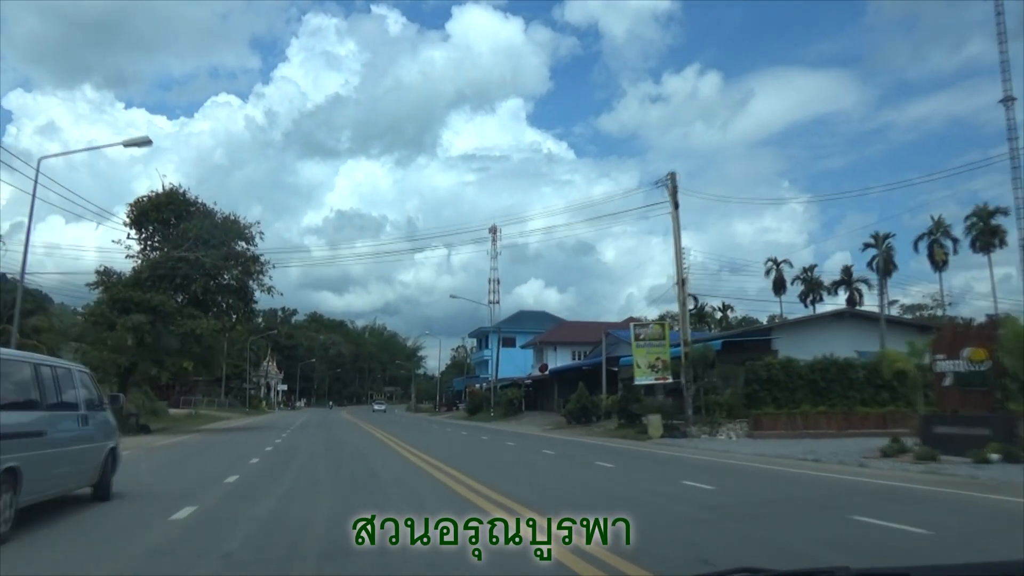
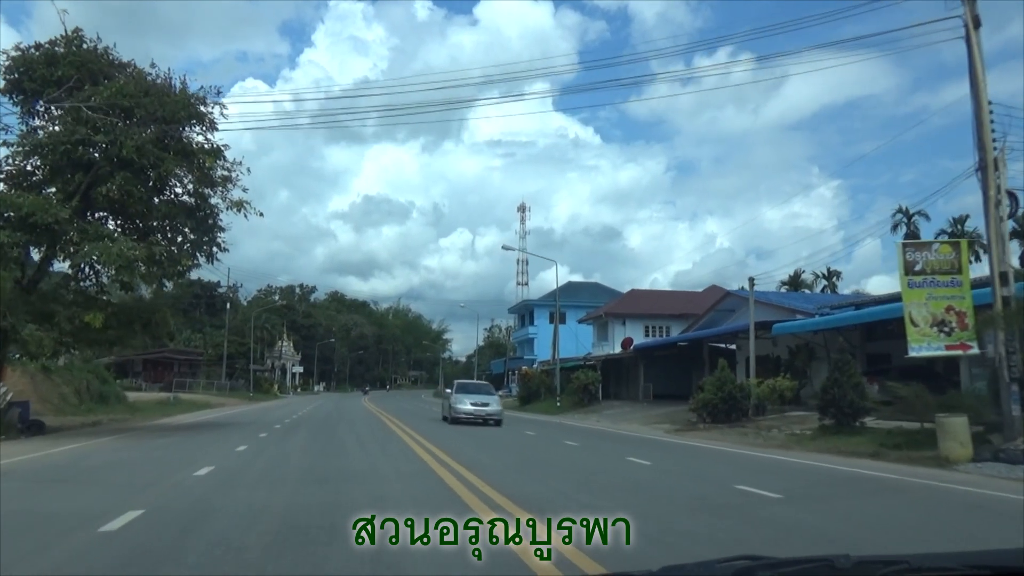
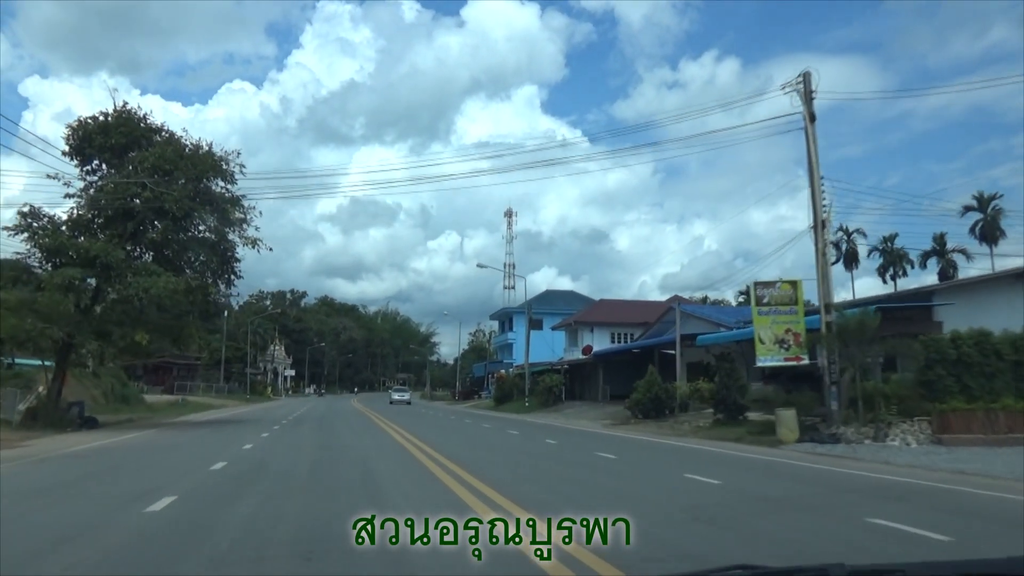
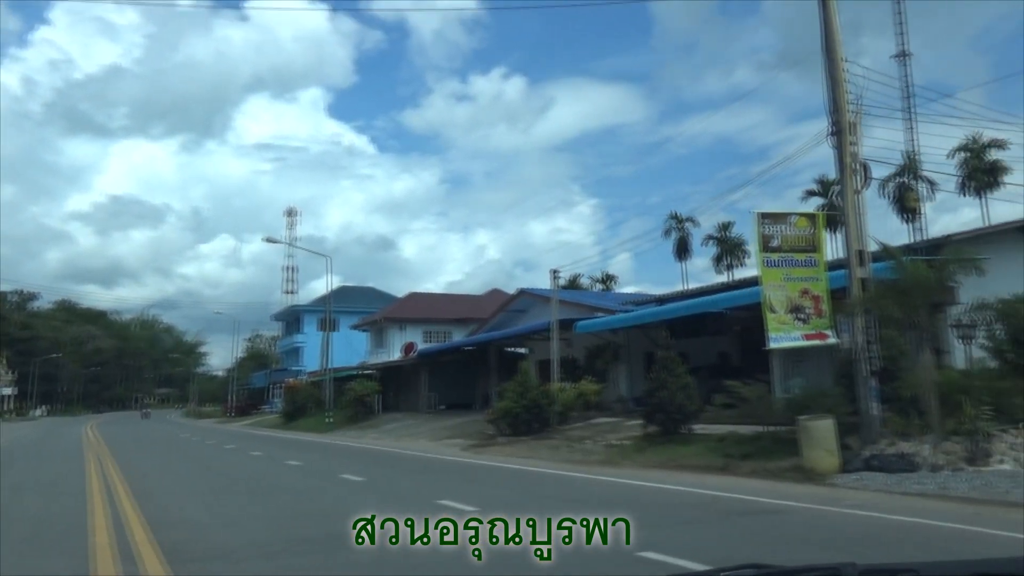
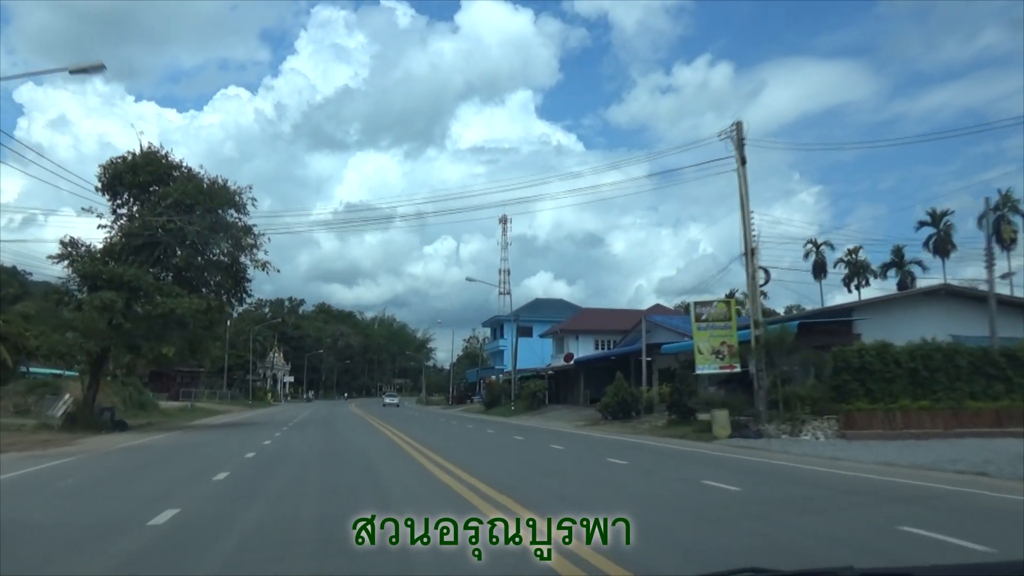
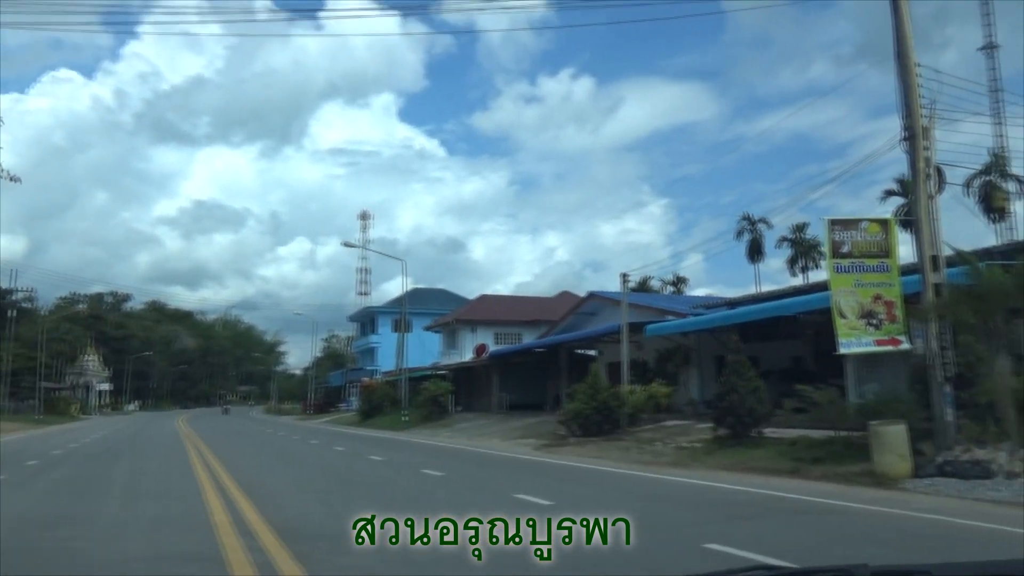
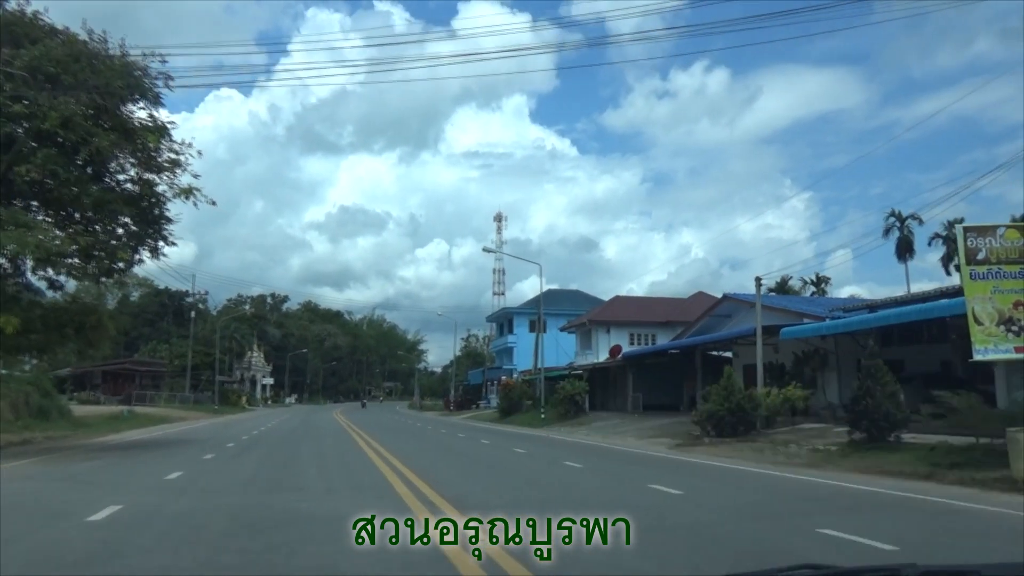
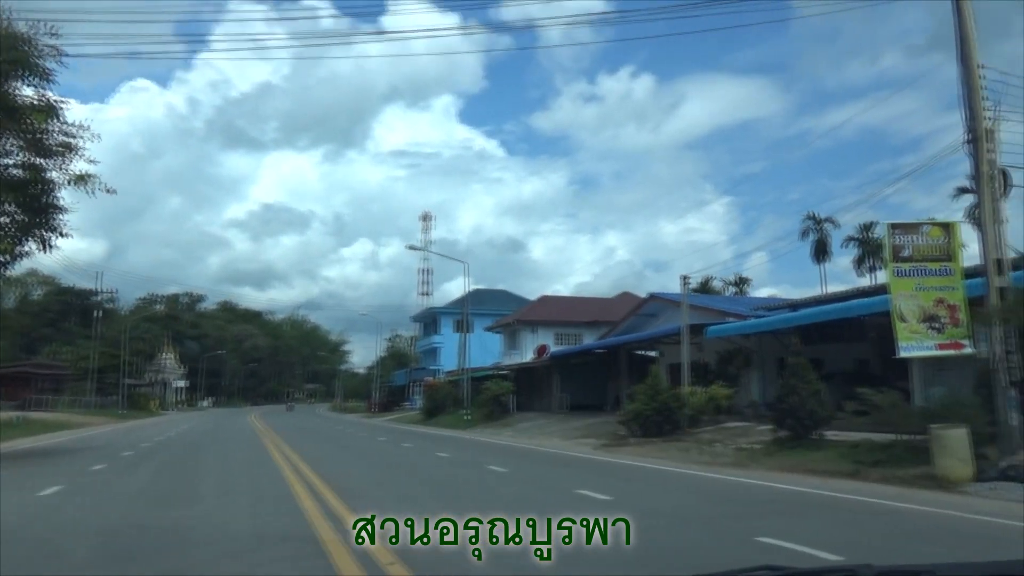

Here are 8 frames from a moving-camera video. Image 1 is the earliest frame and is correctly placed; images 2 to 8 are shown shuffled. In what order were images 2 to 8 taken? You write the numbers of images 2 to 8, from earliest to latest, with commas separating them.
5, 3, 2, 7, 8, 6, 4
